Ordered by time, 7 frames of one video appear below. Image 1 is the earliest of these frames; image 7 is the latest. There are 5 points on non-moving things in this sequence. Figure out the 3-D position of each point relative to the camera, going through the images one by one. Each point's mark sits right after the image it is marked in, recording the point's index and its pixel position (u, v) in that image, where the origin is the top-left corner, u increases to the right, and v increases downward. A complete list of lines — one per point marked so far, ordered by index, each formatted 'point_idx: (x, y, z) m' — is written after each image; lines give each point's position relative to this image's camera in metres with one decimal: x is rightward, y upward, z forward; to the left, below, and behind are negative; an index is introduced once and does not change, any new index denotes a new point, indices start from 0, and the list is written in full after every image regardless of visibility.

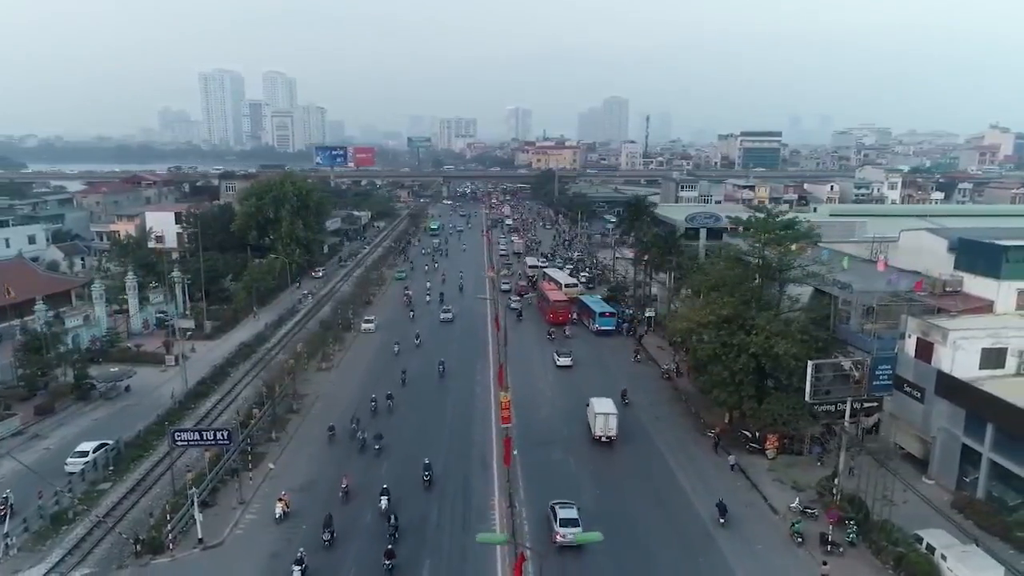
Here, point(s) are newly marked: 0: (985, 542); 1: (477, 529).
0: (+12.2, -6.5, +18.0) m
1: (-0.9, -6.4, +18.9) m
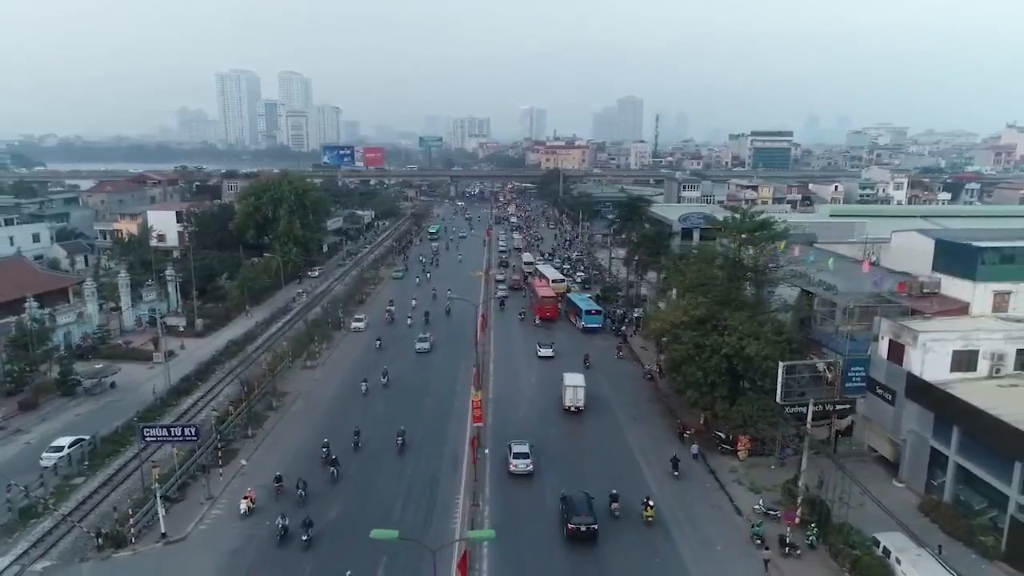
0: (+11.1, -6.6, +17.9) m
1: (-2.0, -6.4, +19.0) m
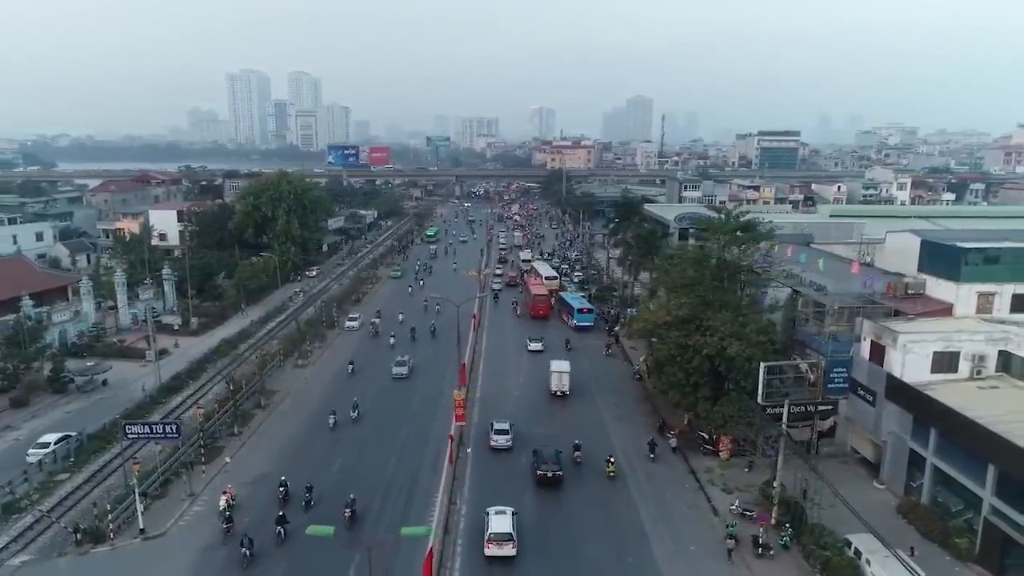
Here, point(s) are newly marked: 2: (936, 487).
0: (+10.4, -6.6, +17.8) m
1: (-2.7, -6.4, +19.1) m
2: (+11.6, -5.4, +19.3) m
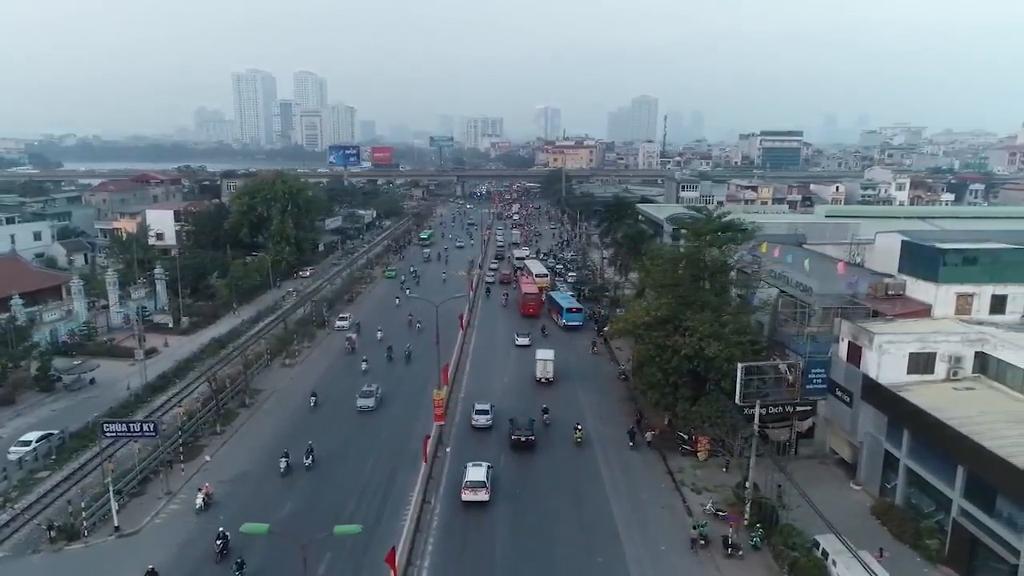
0: (+9.7, -6.6, +17.8) m
1: (-3.4, -6.4, +19.2) m
2: (+10.8, -5.5, +19.2) m
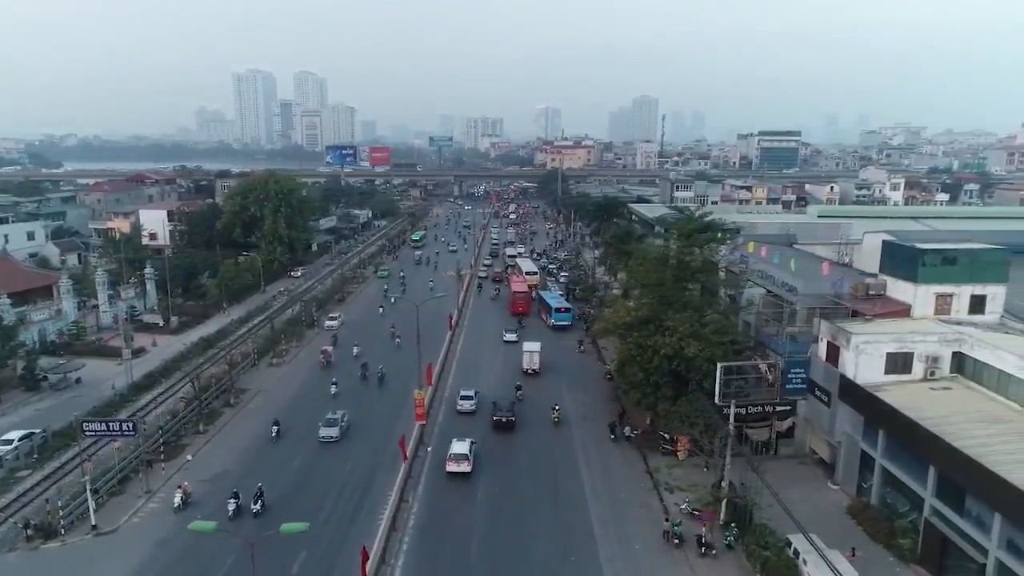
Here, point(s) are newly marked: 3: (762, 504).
0: (+9.0, -6.6, +17.8) m
1: (-4.0, -6.4, +19.3) m
2: (+10.2, -5.5, +19.3) m
3: (+7.1, -6.1, +19.9) m
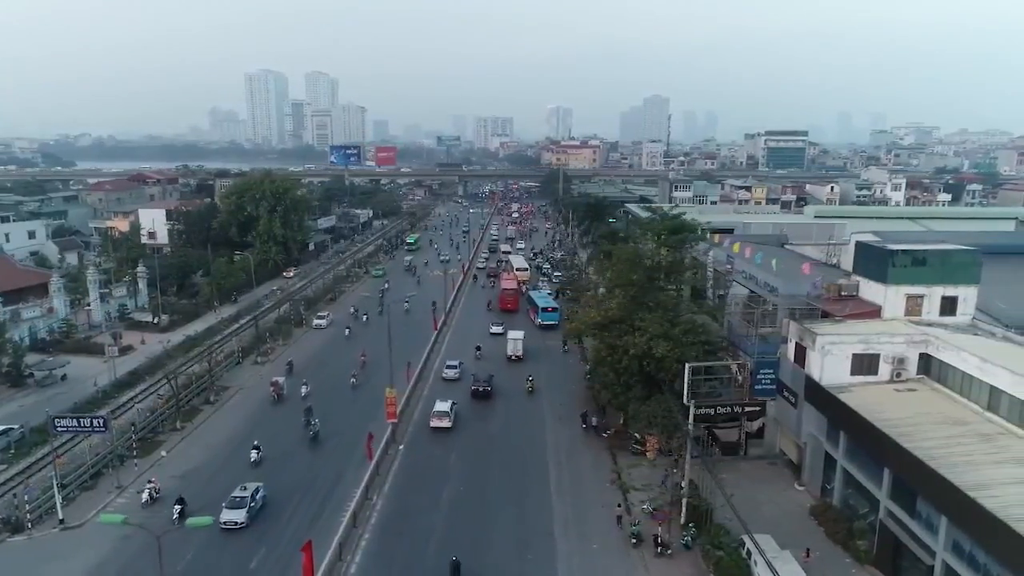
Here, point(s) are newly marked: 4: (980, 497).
0: (+7.9, -6.6, +17.8) m
1: (-5.1, -6.4, +19.4) m
2: (+9.1, -5.5, +19.2) m
3: (+6.0, -6.1, +19.9) m
4: (+9.2, -4.1, +13.8) m
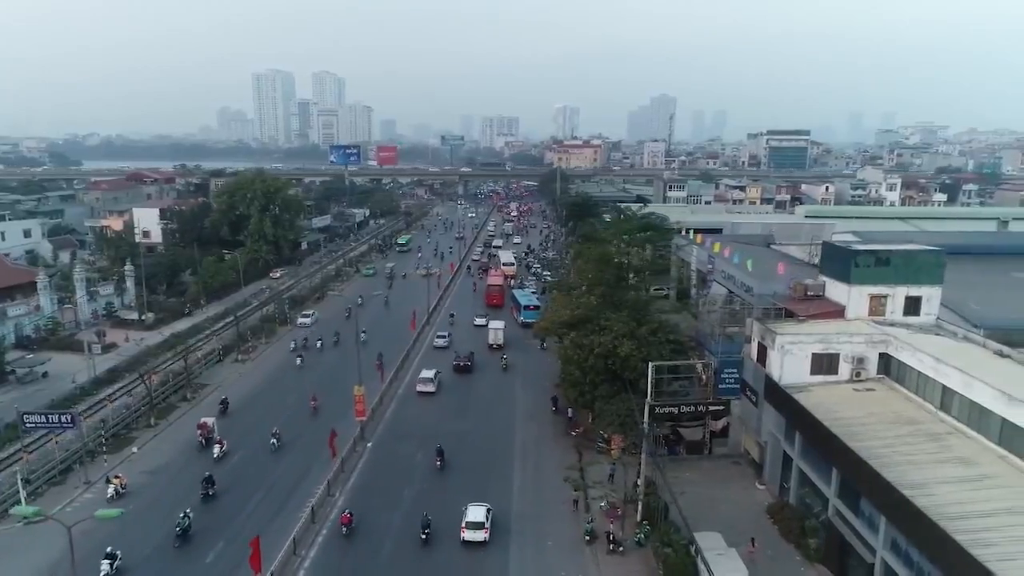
0: (+6.7, -6.6, +17.9) m
1: (-6.3, -6.3, +19.7) m
2: (+8.0, -5.5, +19.3) m
3: (+4.9, -6.1, +20.0) m
4: (+8.0, -4.1, +13.9) m
